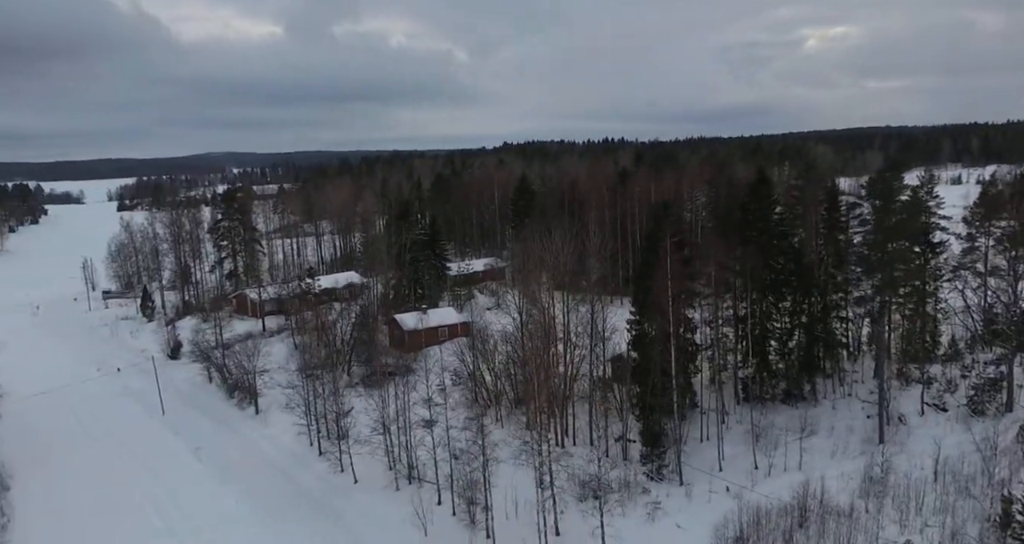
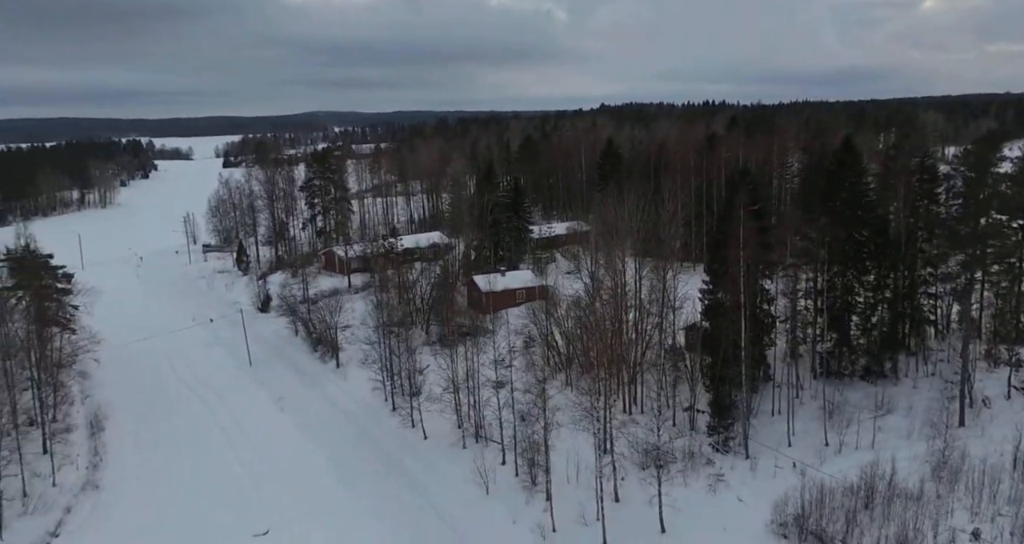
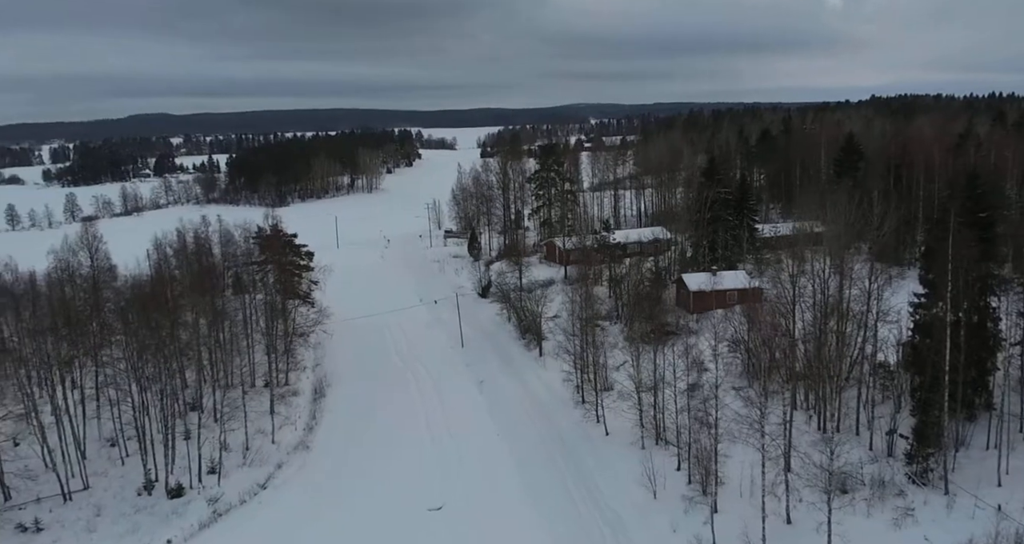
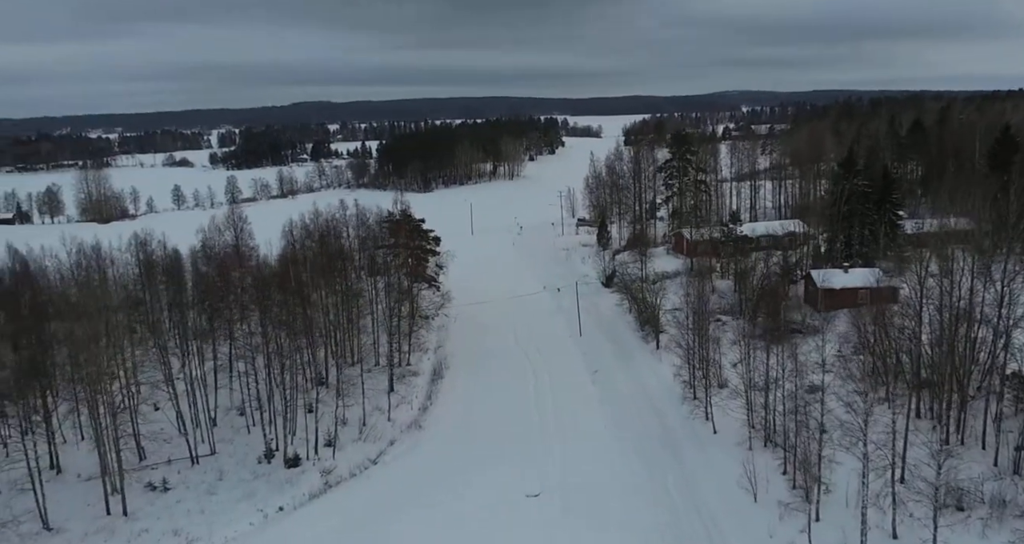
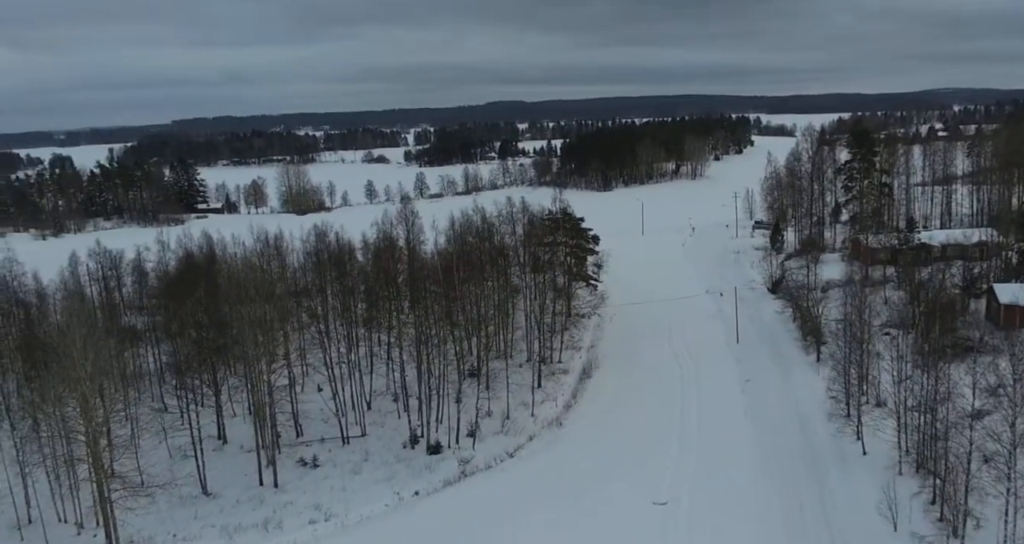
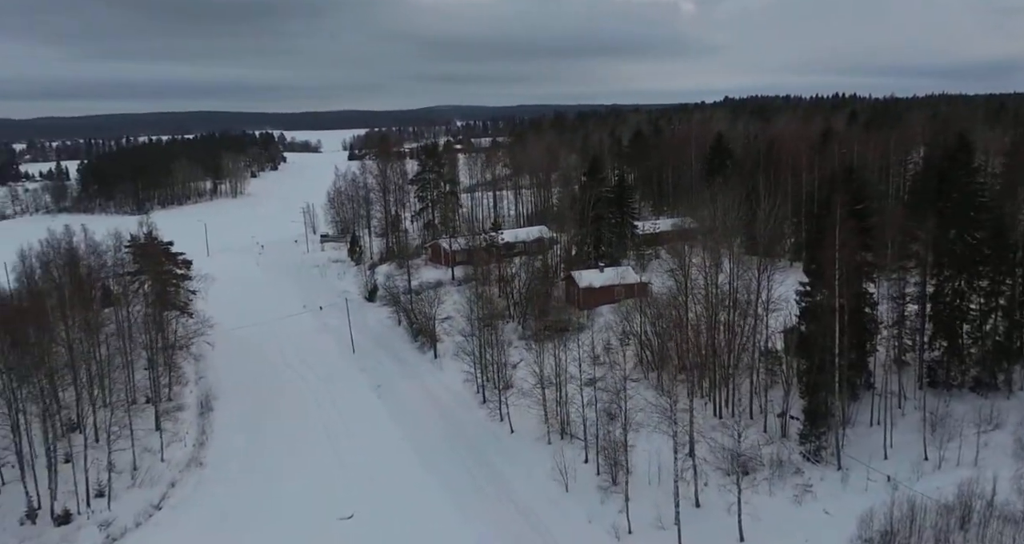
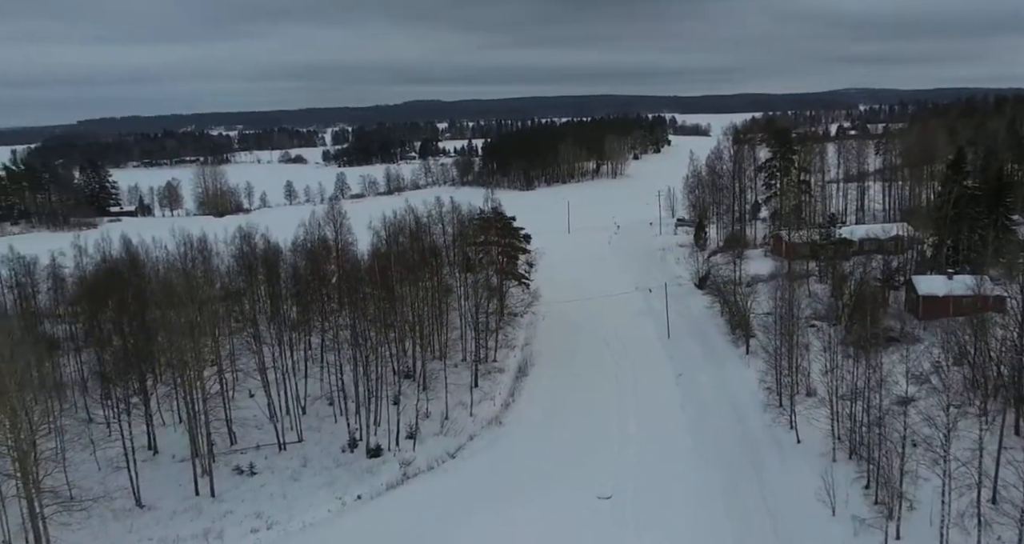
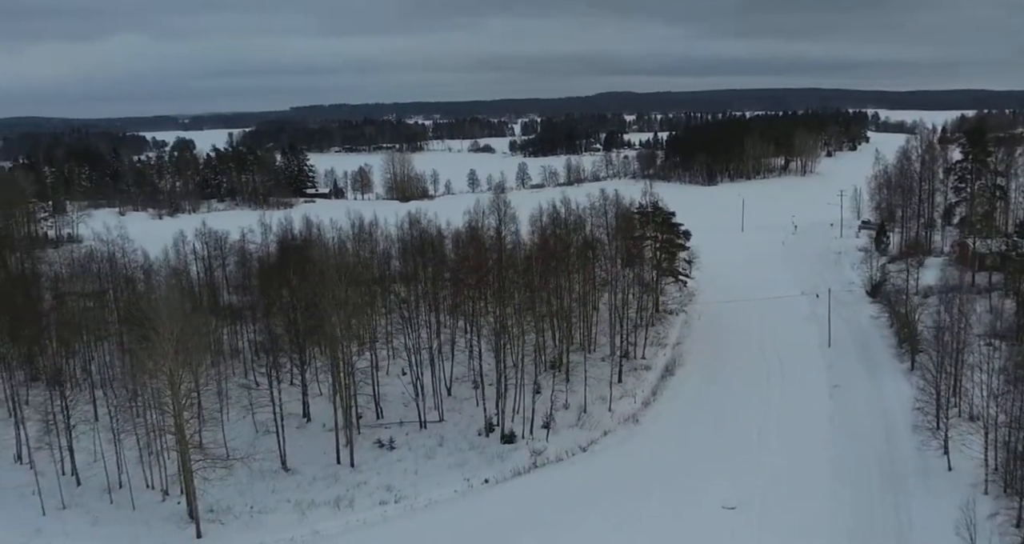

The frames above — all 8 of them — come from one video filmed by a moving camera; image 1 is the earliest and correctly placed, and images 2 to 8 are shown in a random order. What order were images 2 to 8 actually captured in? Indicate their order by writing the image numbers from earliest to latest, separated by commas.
2, 6, 3, 4, 7, 5, 8
